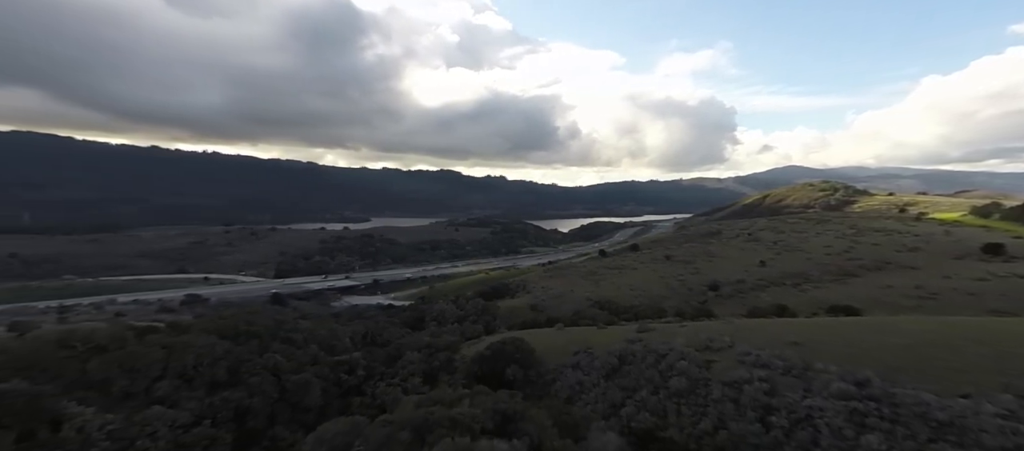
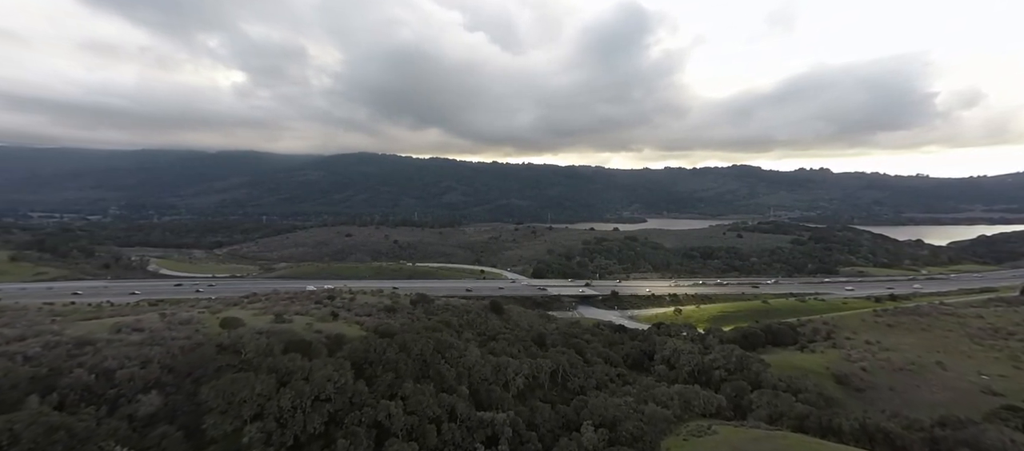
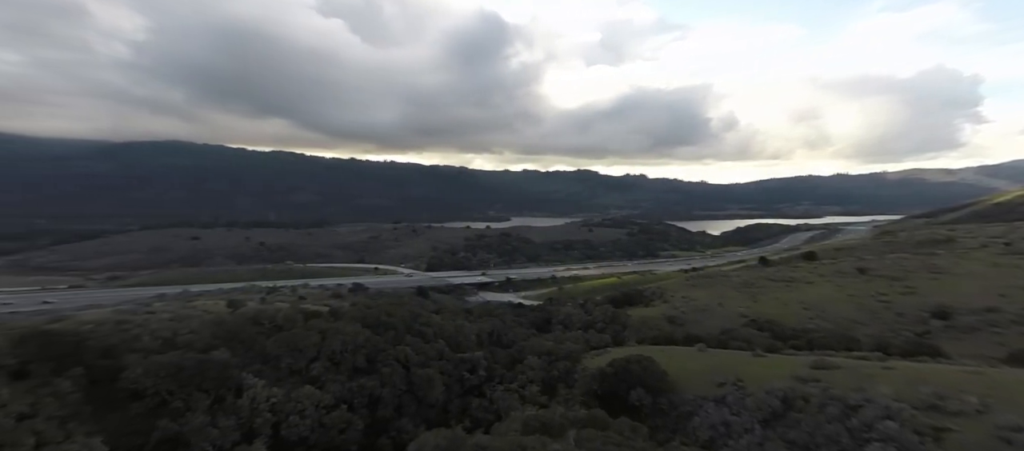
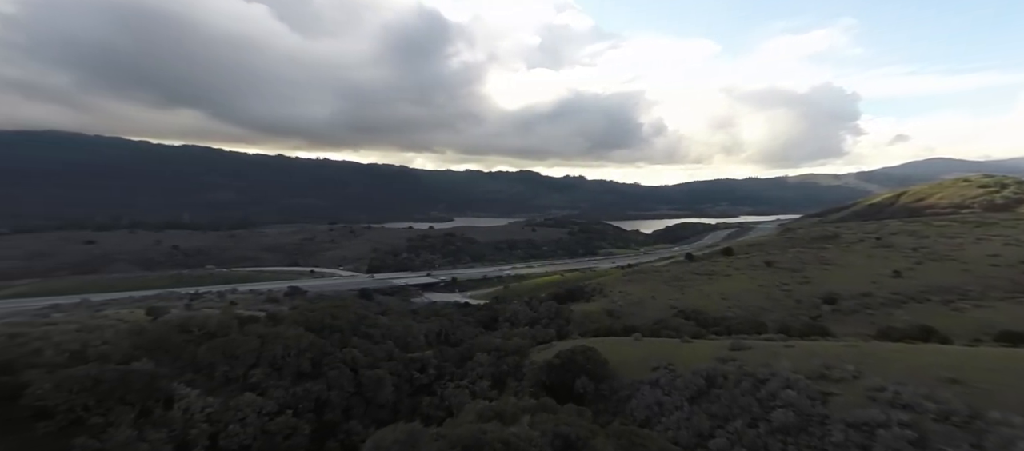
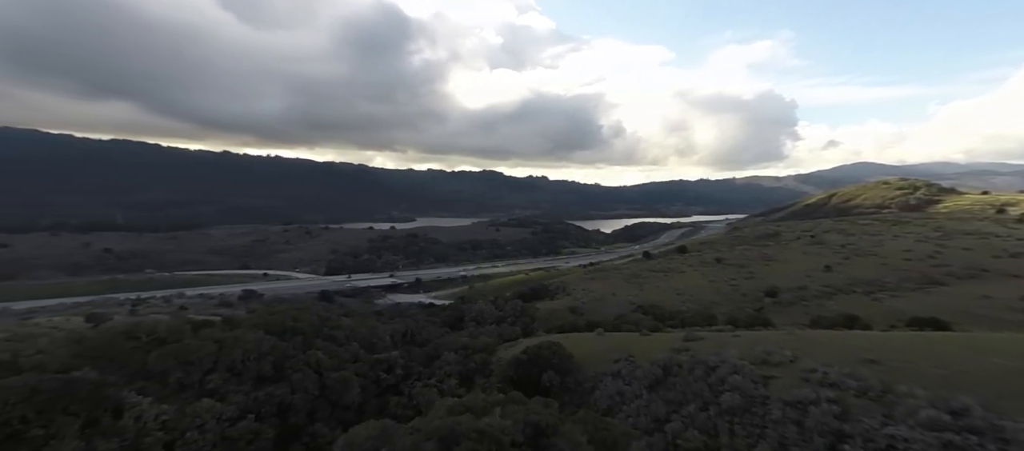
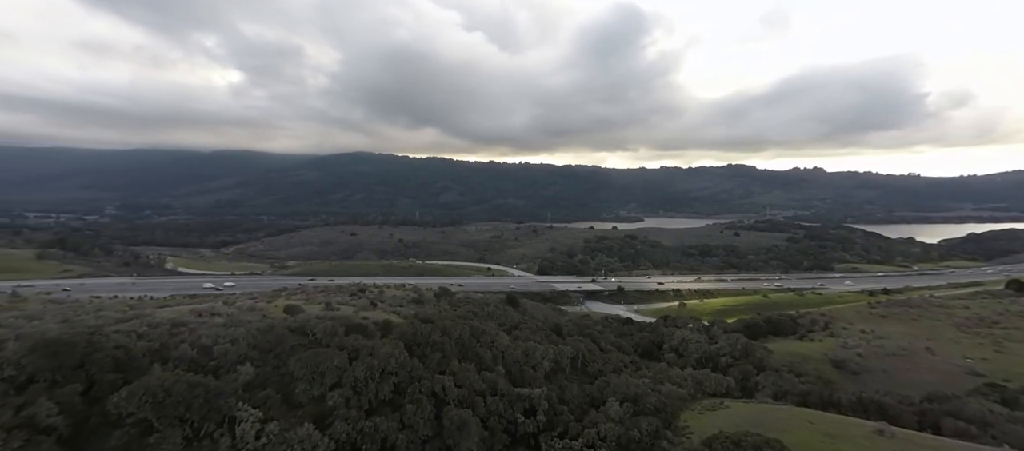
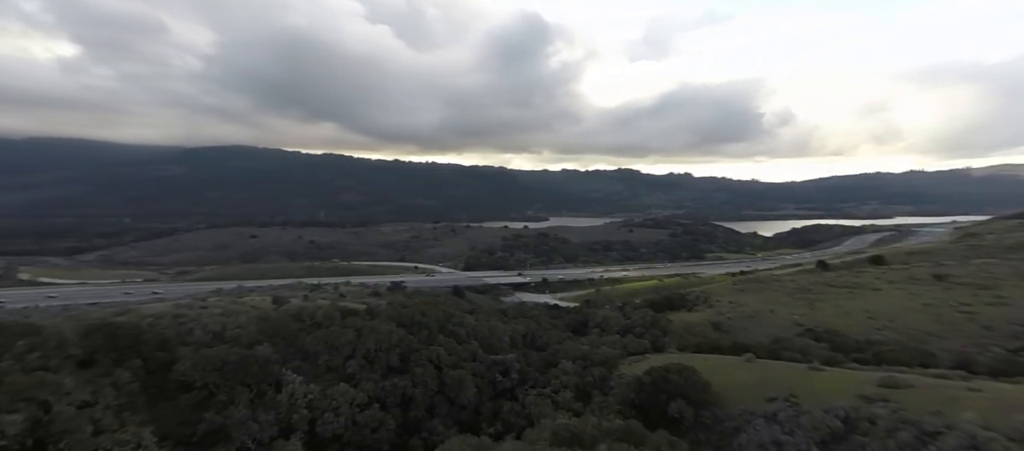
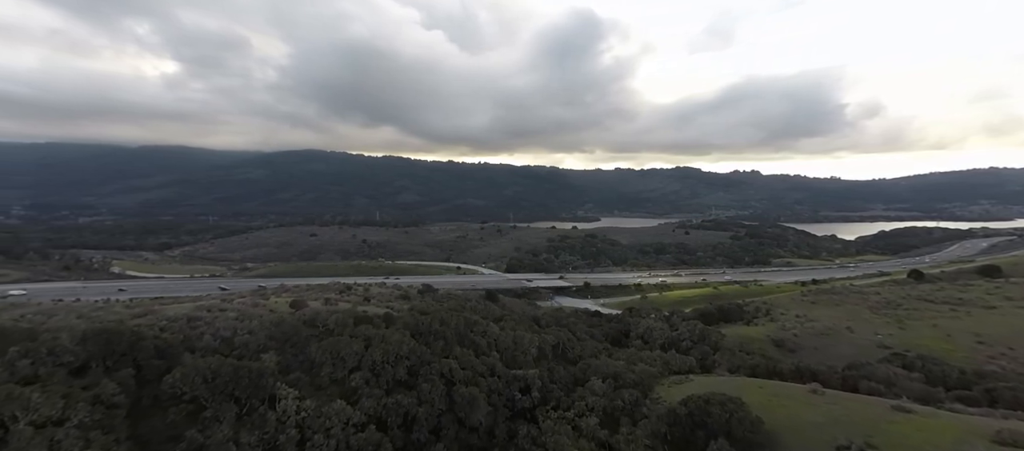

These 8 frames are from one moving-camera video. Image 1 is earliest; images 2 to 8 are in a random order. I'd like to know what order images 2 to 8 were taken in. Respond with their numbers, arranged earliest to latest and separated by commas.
5, 4, 3, 7, 8, 6, 2
